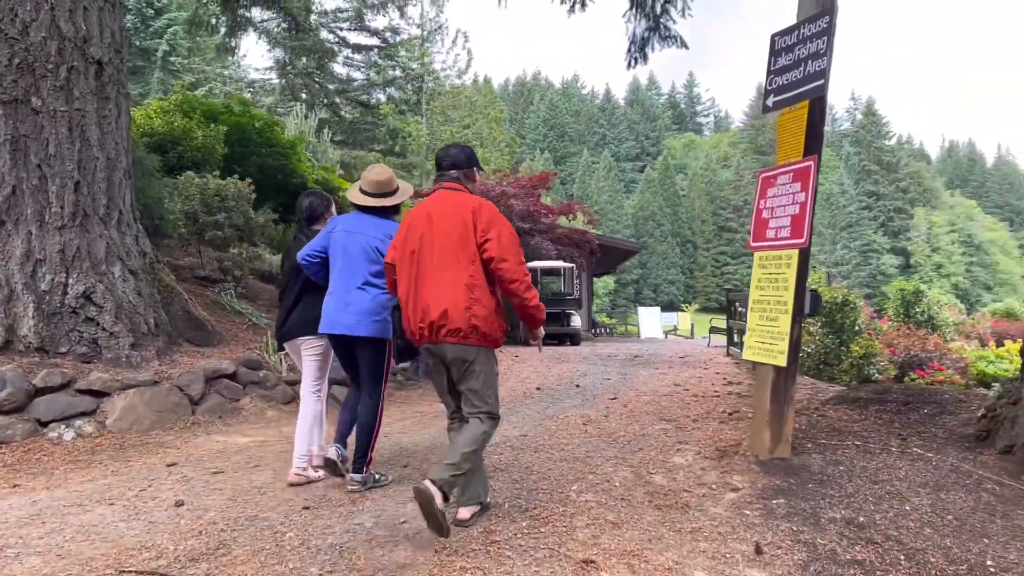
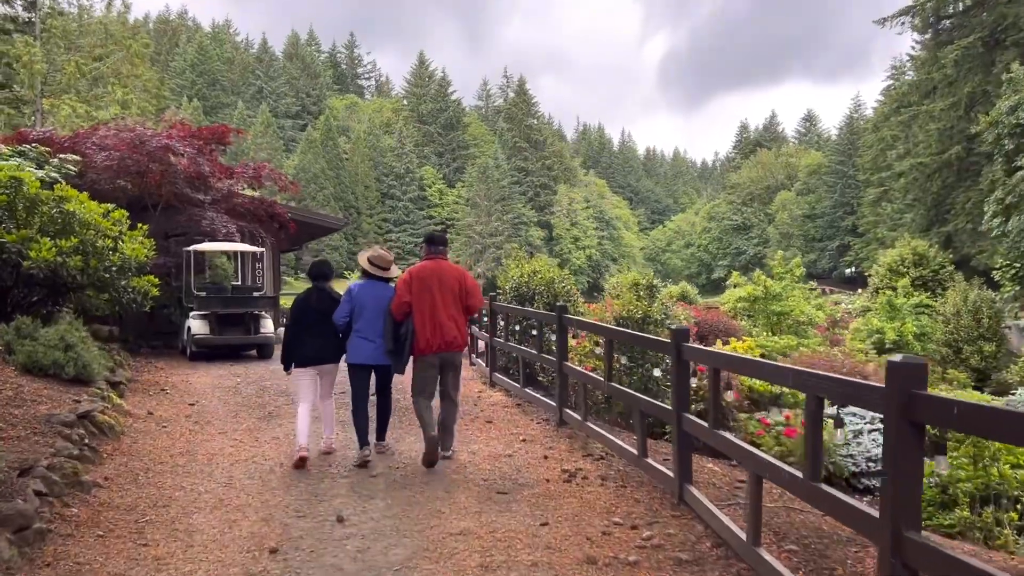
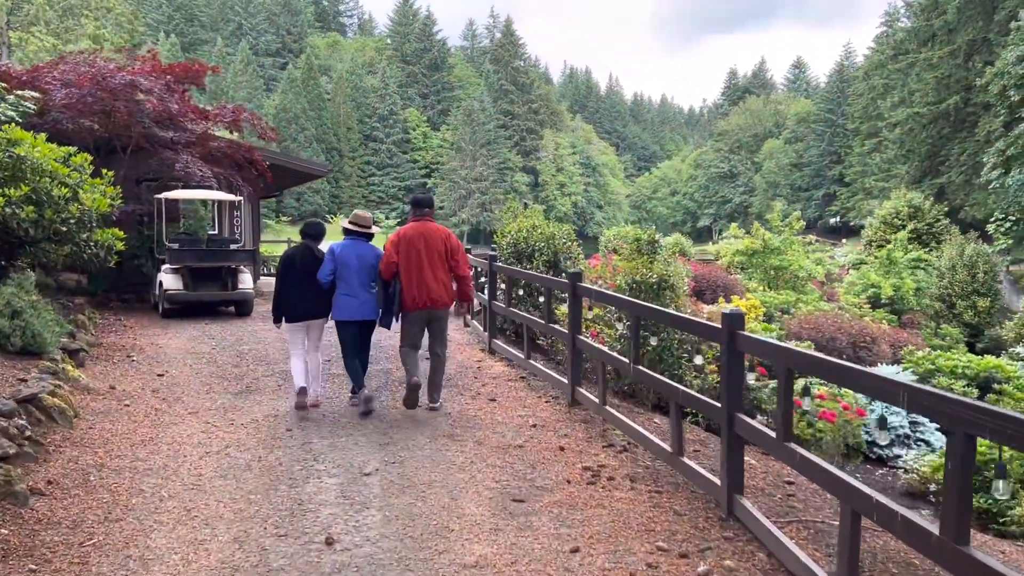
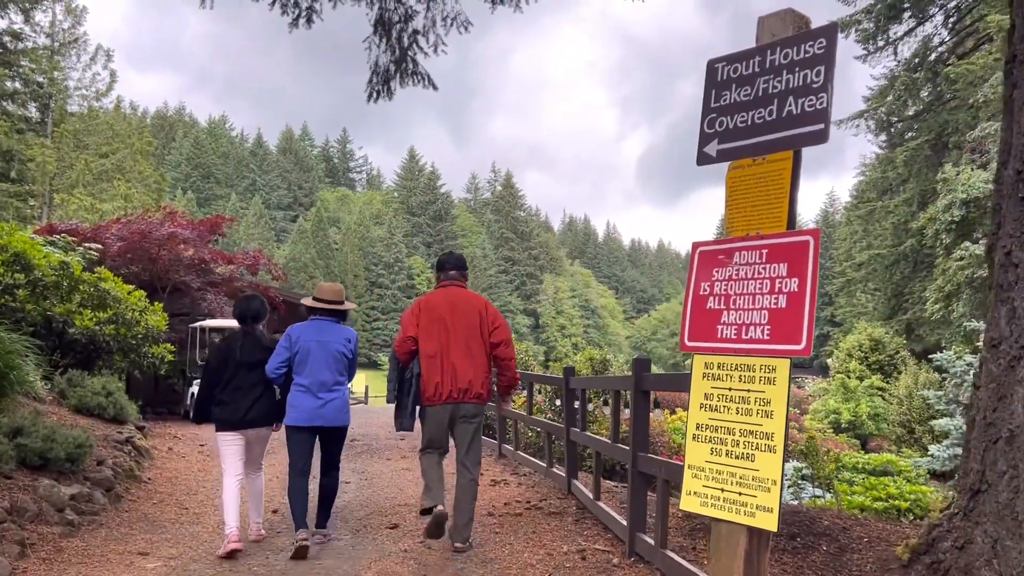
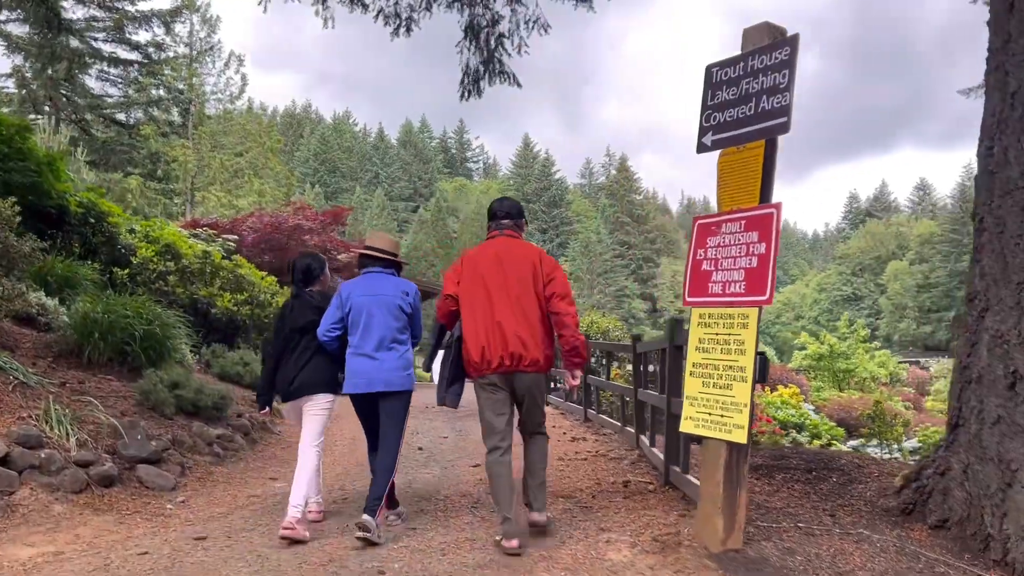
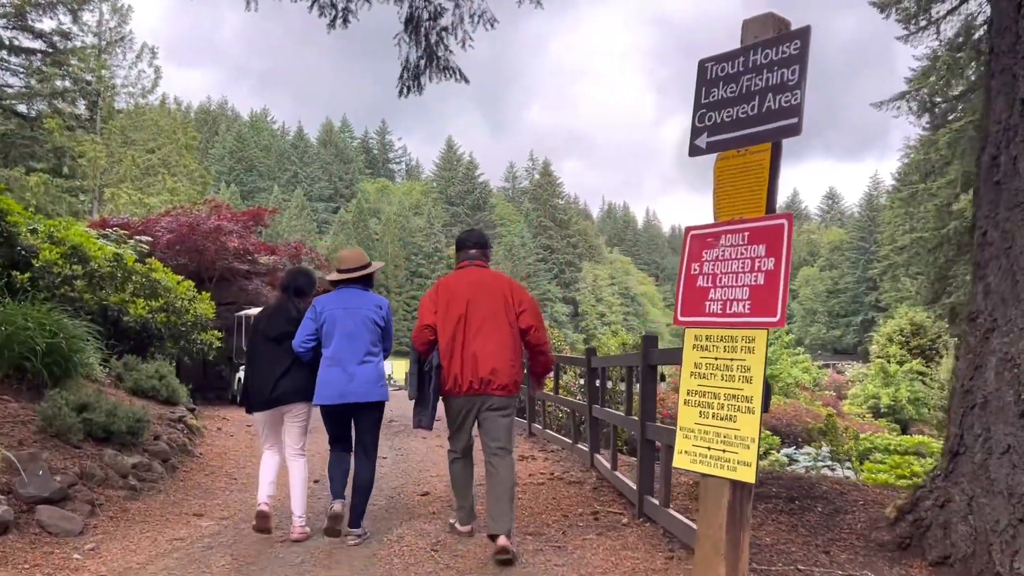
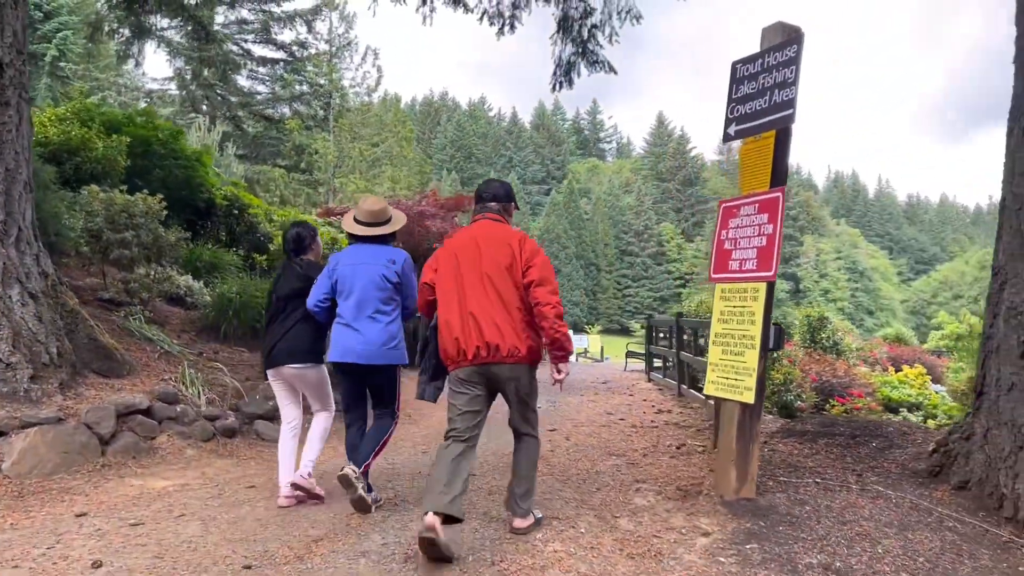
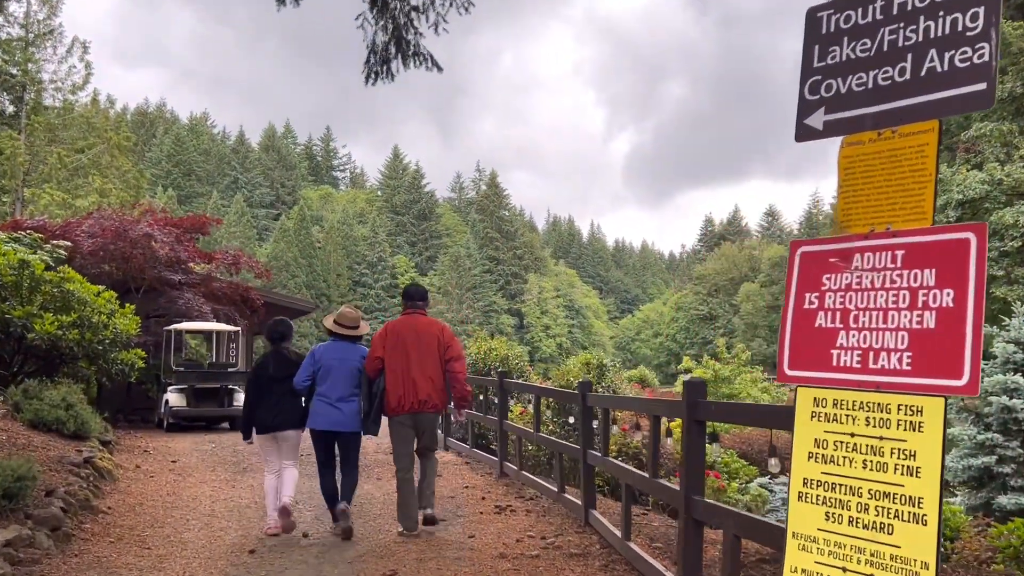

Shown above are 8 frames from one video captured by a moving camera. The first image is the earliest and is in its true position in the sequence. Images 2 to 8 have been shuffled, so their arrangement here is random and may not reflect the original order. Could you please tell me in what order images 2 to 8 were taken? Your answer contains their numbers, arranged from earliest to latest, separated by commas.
7, 5, 6, 4, 8, 2, 3
